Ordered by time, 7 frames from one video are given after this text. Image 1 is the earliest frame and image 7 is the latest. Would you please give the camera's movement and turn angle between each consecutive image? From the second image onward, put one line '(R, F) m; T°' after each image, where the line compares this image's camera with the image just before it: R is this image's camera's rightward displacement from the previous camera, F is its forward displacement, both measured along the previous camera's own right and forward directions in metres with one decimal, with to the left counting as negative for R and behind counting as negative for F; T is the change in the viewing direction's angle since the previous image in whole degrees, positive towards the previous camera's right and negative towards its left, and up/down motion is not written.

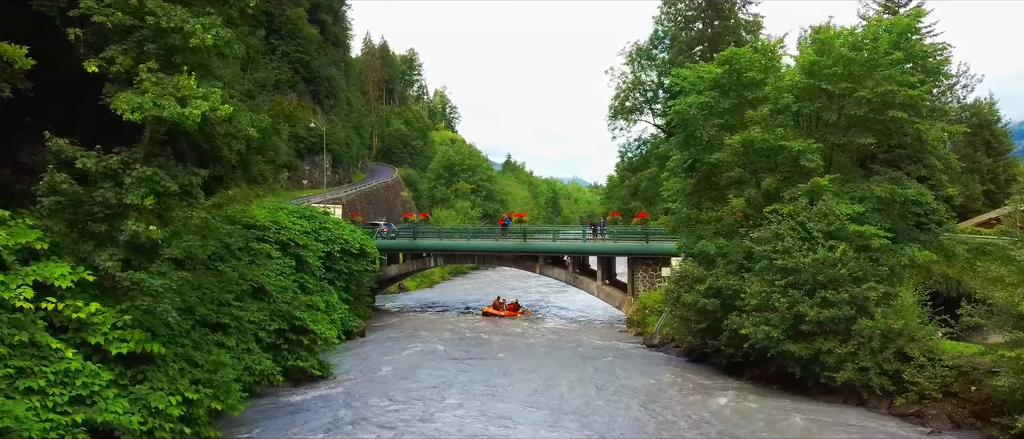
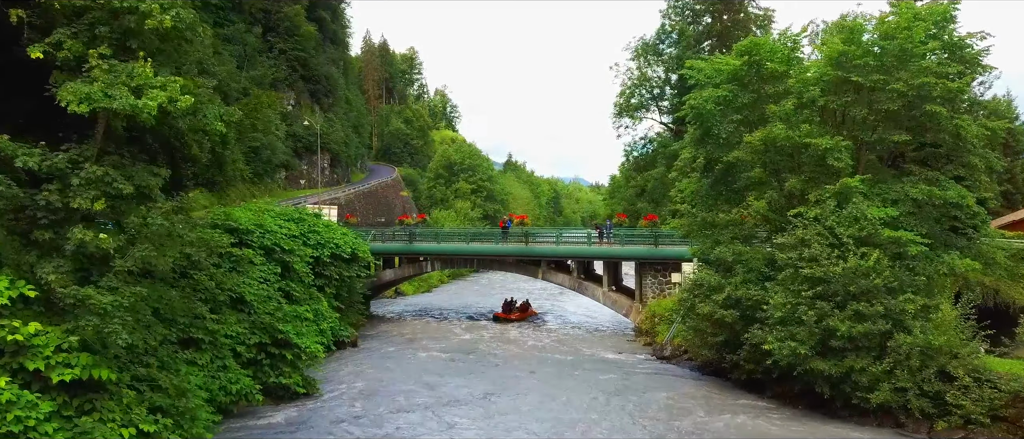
(0.0, +1.5) m; 0°
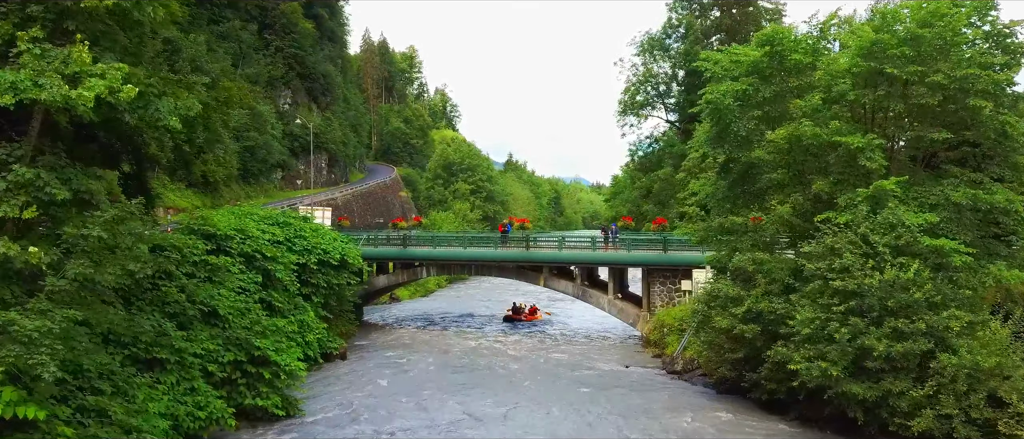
(0.0, +1.5) m; 0°
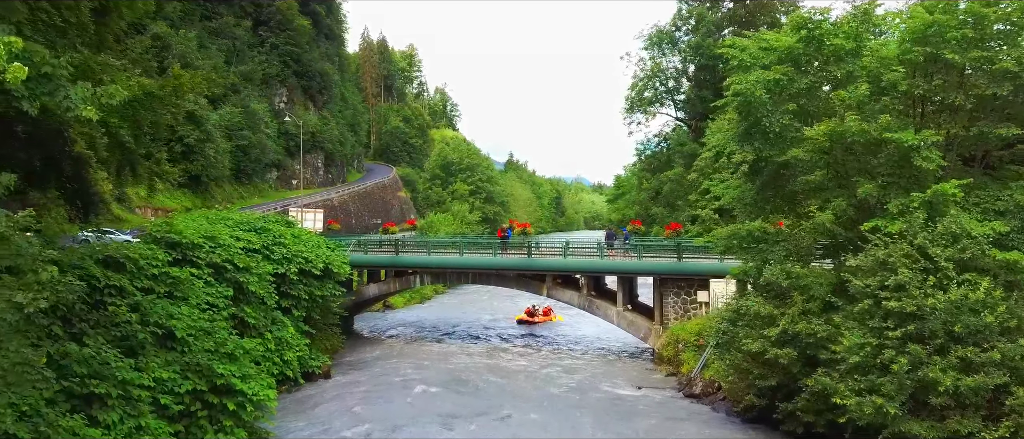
(0.0, +2.1) m; 0°
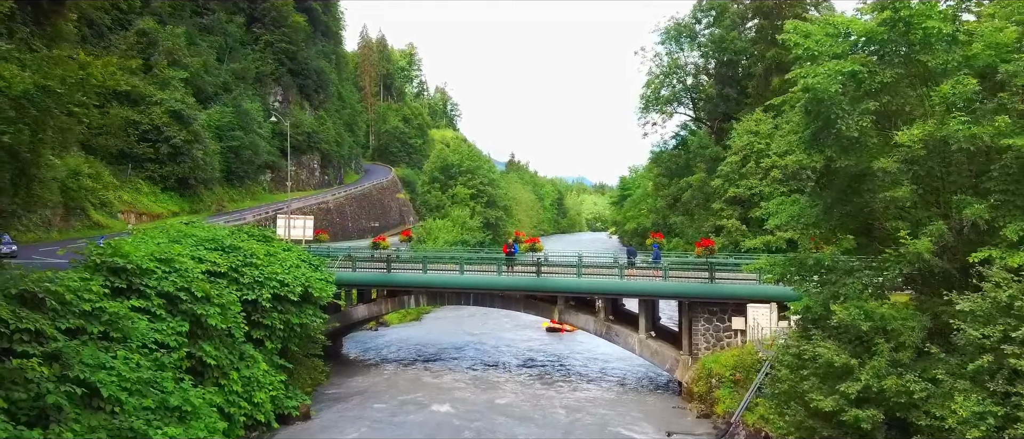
(-0.2, +2.9) m; 0°
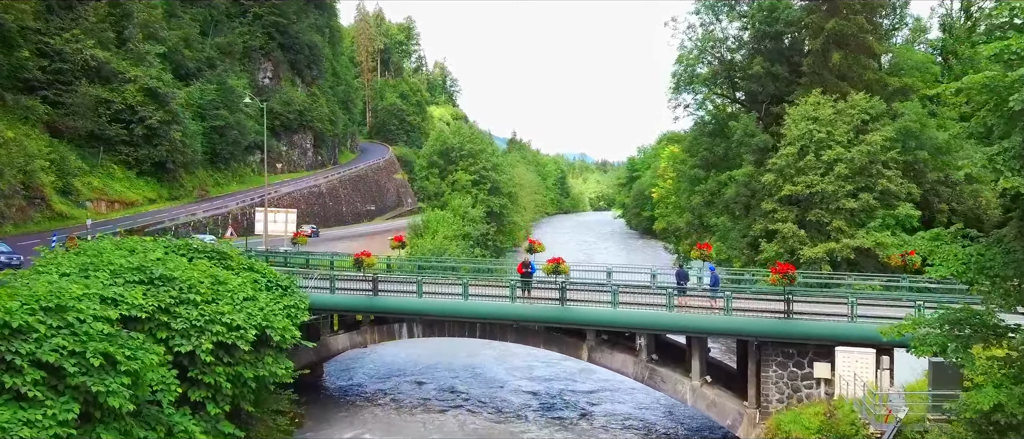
(-0.3, +4.5) m; 0°
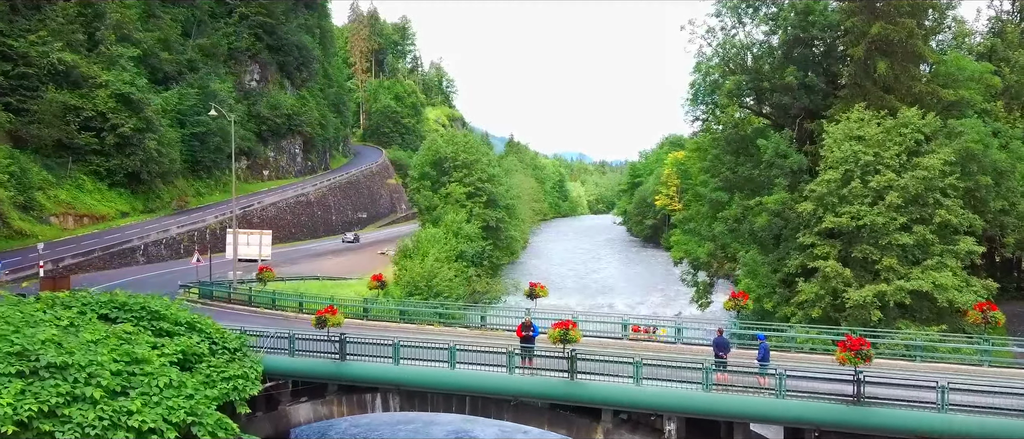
(0.0, +3.2) m; 0°
